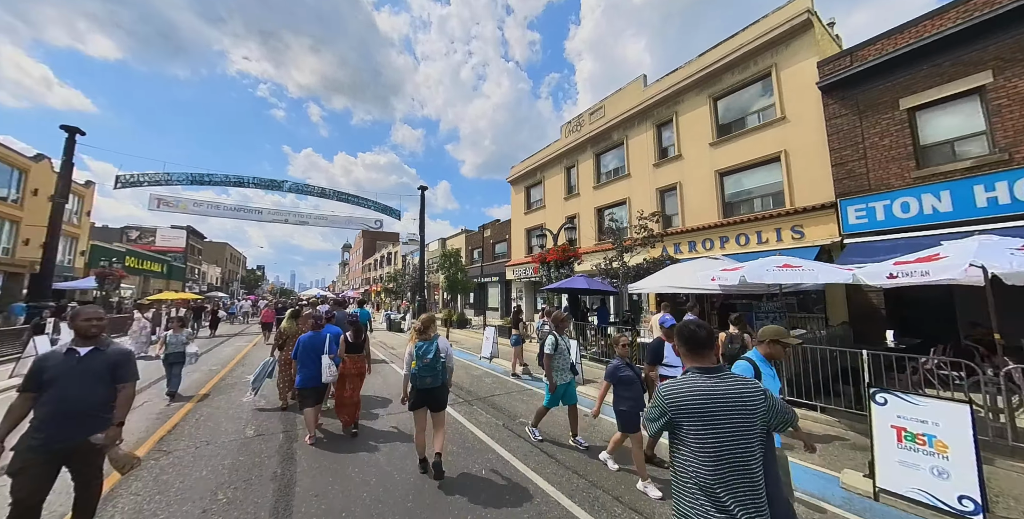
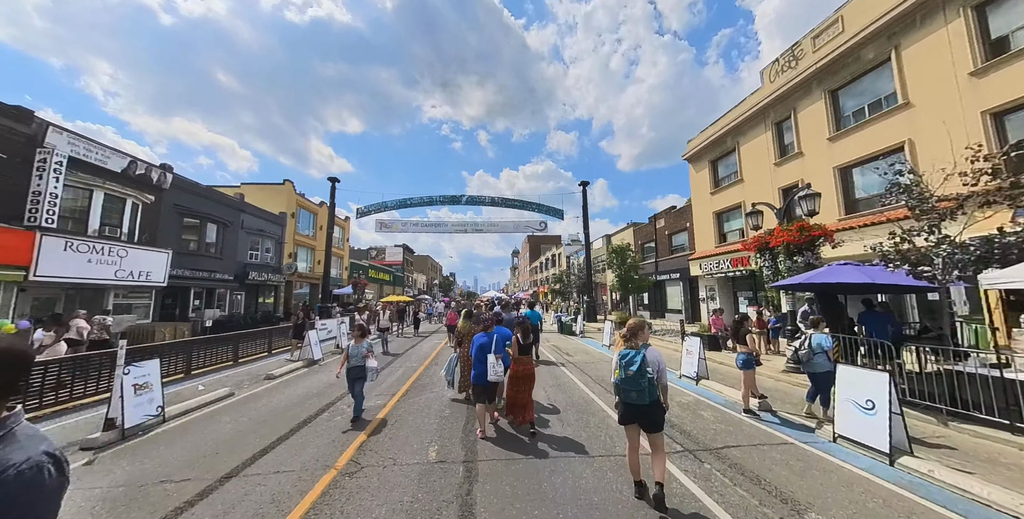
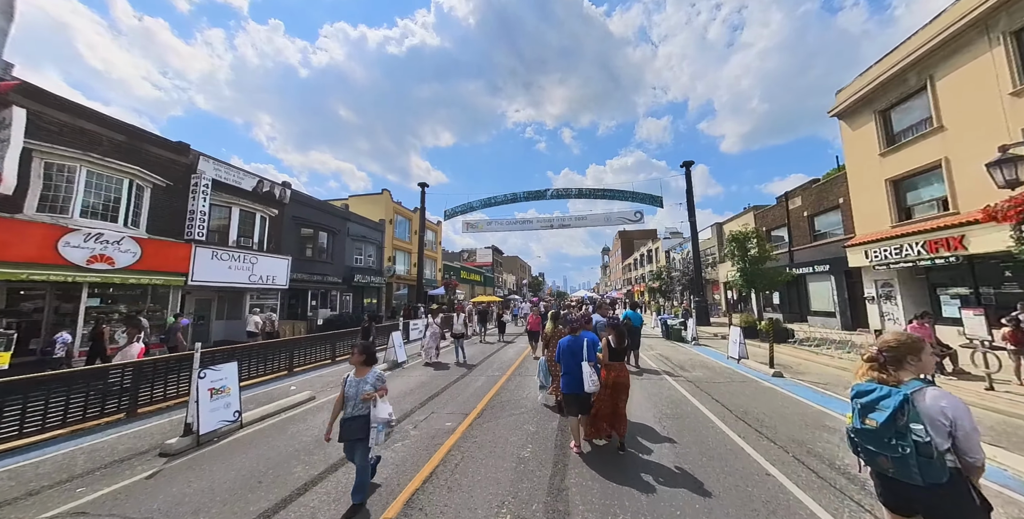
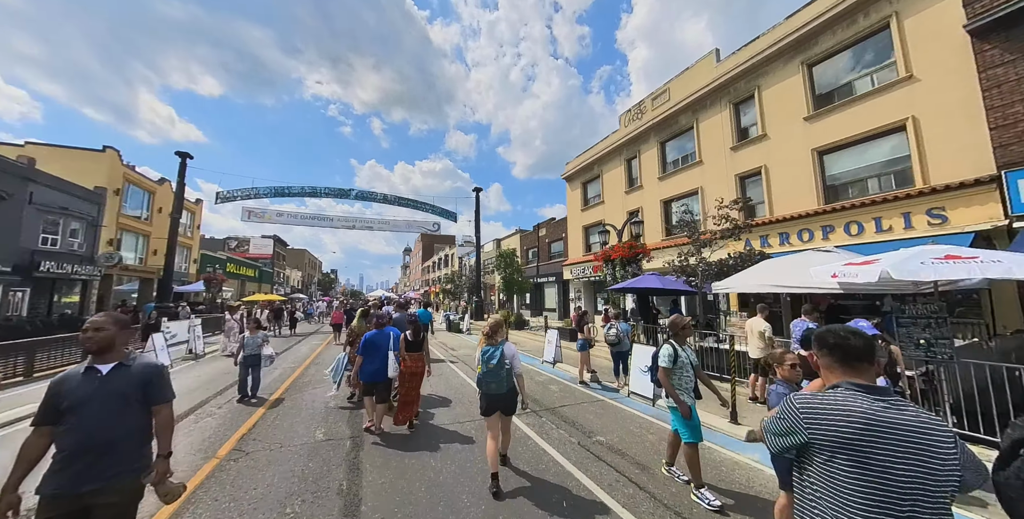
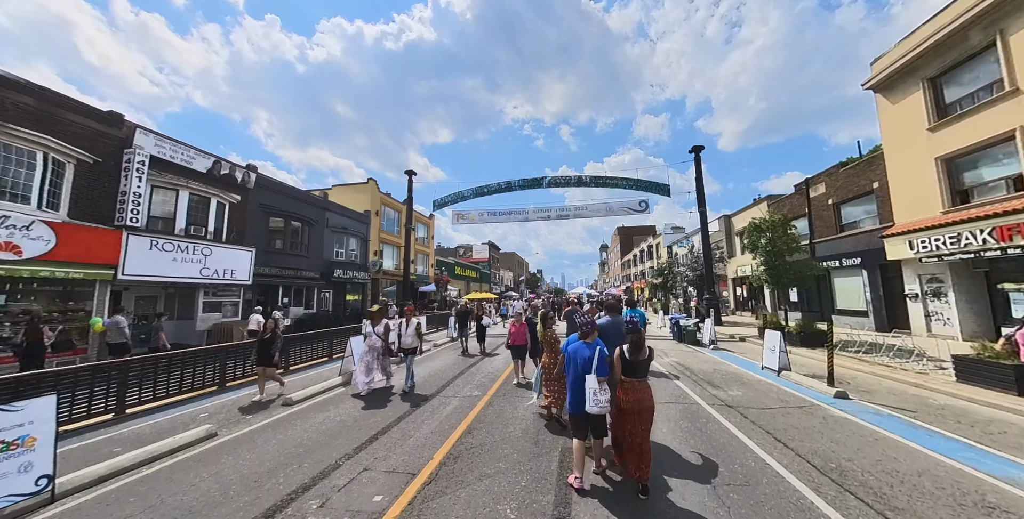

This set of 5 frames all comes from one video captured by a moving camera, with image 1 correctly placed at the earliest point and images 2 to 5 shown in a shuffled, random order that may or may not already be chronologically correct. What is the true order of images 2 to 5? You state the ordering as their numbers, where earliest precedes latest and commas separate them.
4, 2, 3, 5
